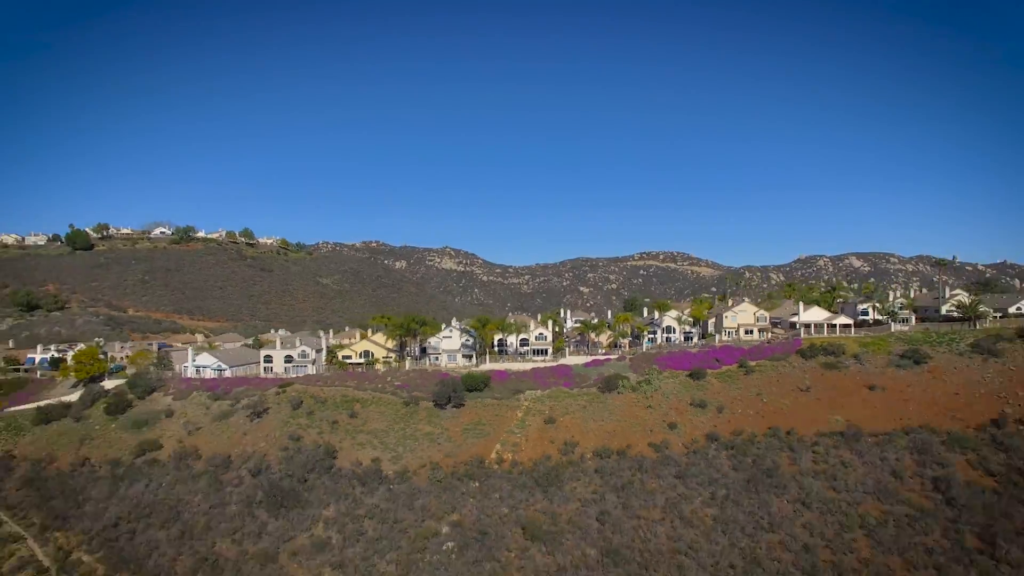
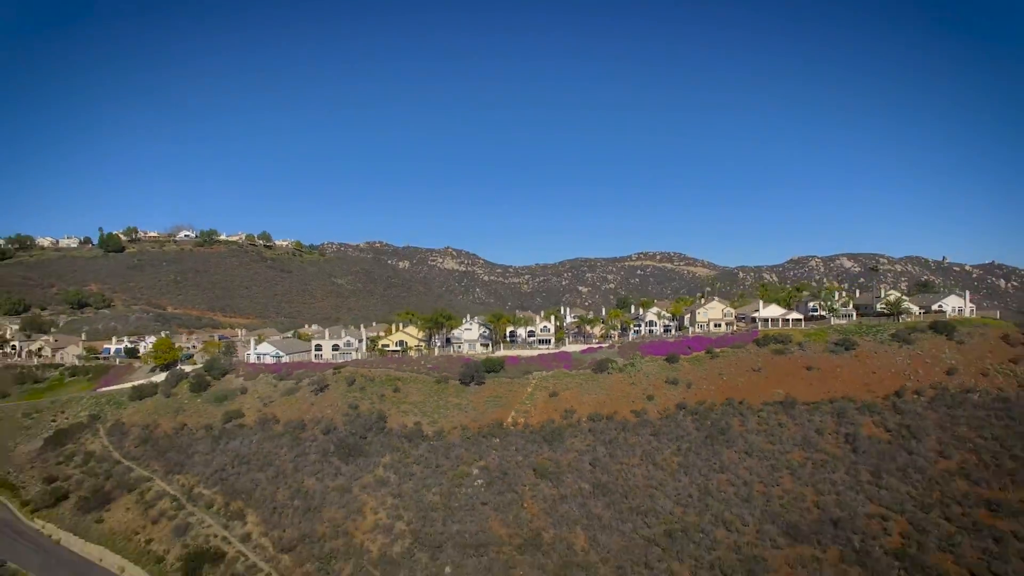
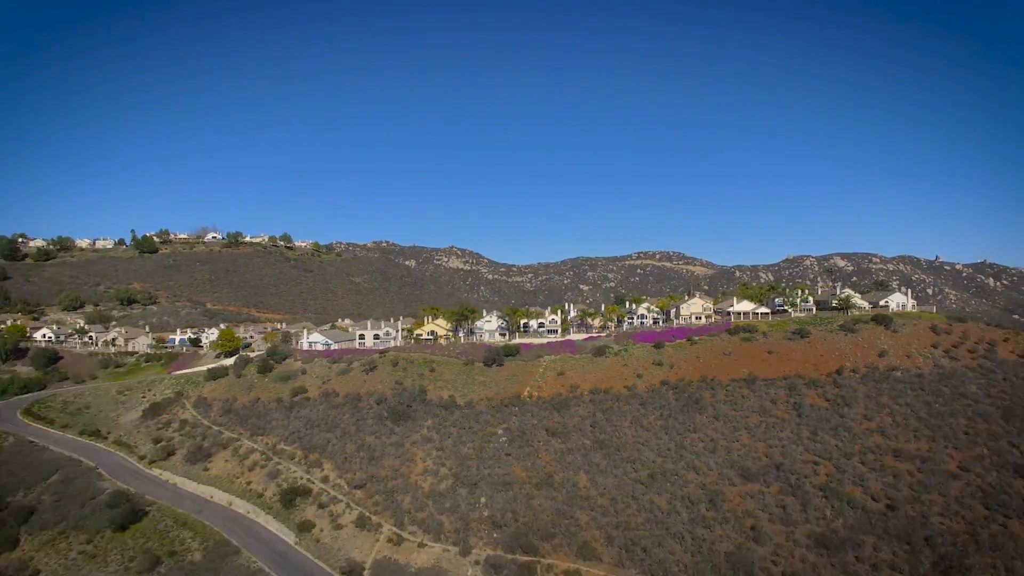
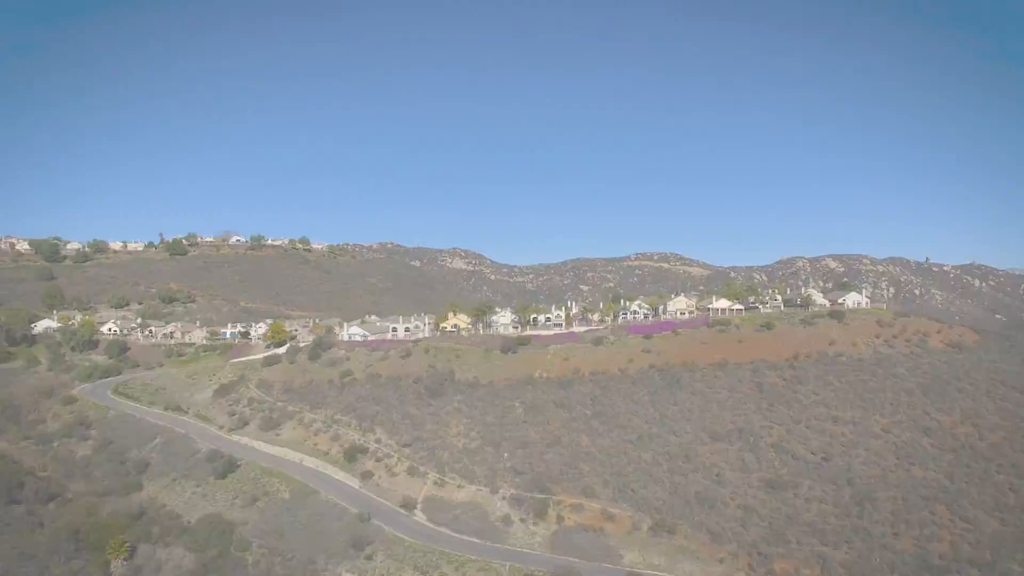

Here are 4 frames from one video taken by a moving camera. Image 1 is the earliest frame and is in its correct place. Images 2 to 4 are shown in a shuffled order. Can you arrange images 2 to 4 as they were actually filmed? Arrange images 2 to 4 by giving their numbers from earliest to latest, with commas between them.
2, 3, 4
